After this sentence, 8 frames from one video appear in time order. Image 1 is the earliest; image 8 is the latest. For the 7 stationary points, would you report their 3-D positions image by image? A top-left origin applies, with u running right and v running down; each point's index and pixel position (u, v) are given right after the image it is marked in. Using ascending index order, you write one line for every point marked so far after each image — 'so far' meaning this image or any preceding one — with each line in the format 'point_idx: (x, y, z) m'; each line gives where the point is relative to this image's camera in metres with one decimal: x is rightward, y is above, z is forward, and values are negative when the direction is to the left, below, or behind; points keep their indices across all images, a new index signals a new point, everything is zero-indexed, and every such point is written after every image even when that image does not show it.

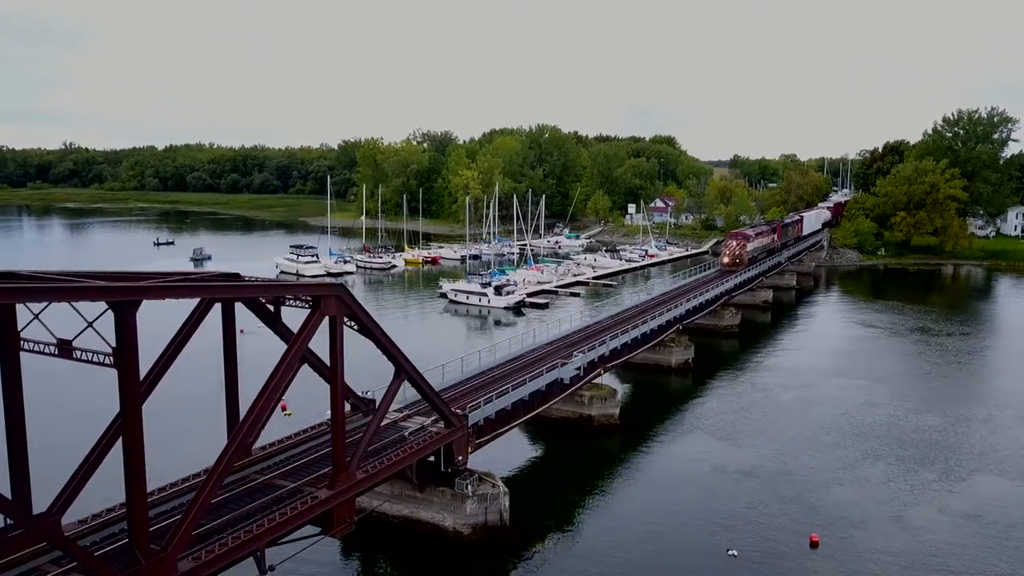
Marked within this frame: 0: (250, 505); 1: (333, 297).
0: (-5.8, -4.8, +17.8) m
1: (-4.1, -0.2, +18.1) m
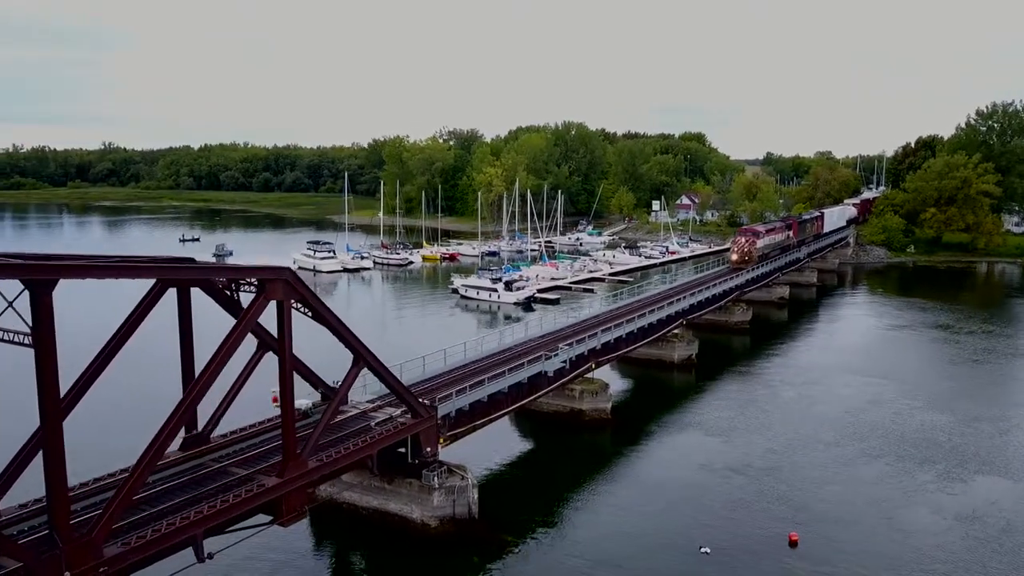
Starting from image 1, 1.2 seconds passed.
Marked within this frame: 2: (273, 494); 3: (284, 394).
0: (-6.9, -4.5, +17.6) m
1: (-5.2, +0.1, +17.8) m
2: (-5.3, -4.6, +17.9) m
3: (-5.1, -2.4, +18.2) m
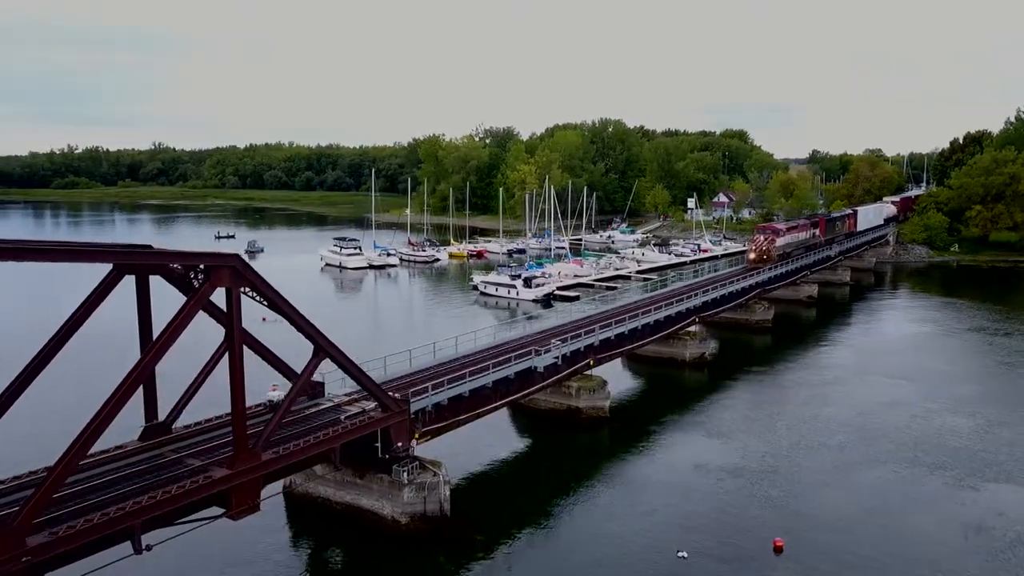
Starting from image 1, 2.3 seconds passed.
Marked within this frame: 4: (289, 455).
0: (-8.0, -4.2, +17.3) m
1: (-6.2, +0.4, +17.4) m
2: (-6.3, -4.3, +17.5) m
3: (-6.1, -2.1, +17.8) m
4: (-5.2, -3.9, +18.8) m
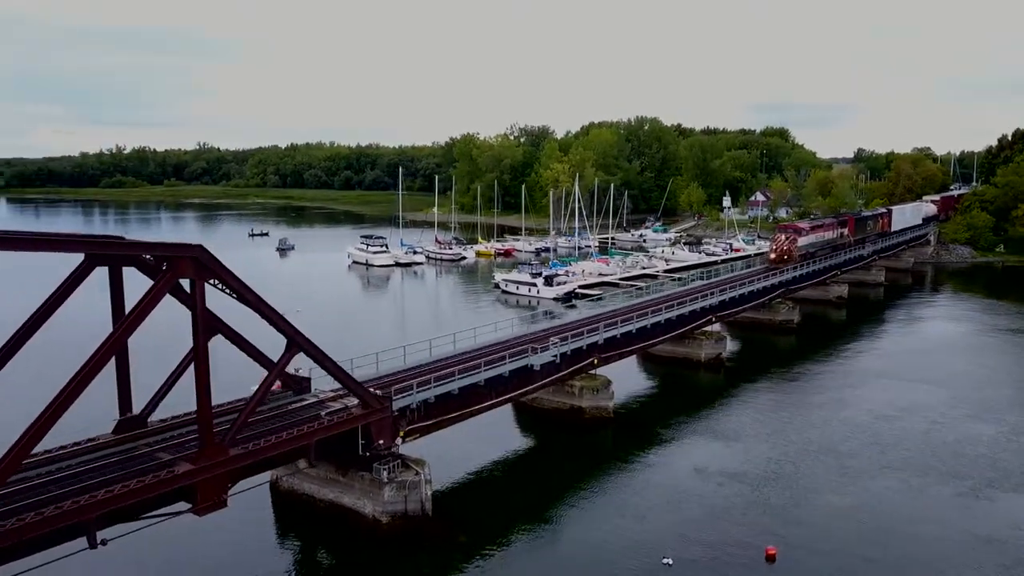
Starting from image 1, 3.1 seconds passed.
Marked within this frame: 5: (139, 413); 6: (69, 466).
0: (-8.7, -4.0, +17.1) m
1: (-6.9, +0.6, +17.1) m
2: (-7.0, -4.1, +17.2) m
3: (-6.8, -1.9, +17.5) m
4: (-5.8, -3.7, +18.5) m
5: (-9.2, -3.1, +19.9) m
6: (-9.7, -3.9, +17.7) m
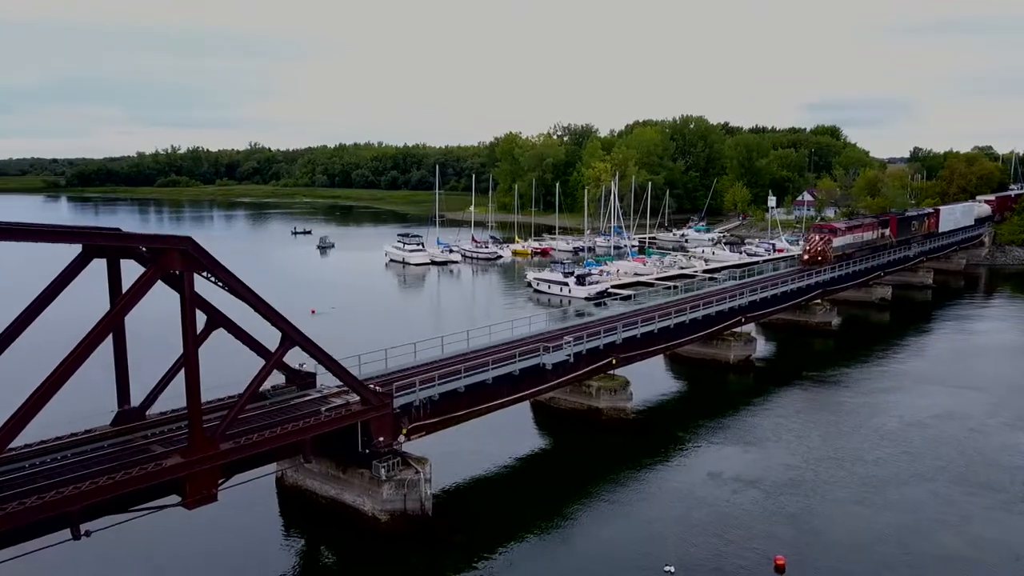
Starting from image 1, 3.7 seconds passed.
0: (-8.9, -3.8, +17.1) m
1: (-7.0, +0.8, +17.0) m
2: (-7.2, -3.9, +17.1) m
3: (-6.9, -1.8, +17.4) m
4: (-6.0, -3.6, +18.3) m
5: (-9.3, -2.9, +19.9) m
6: (-9.9, -3.7, +17.8) m
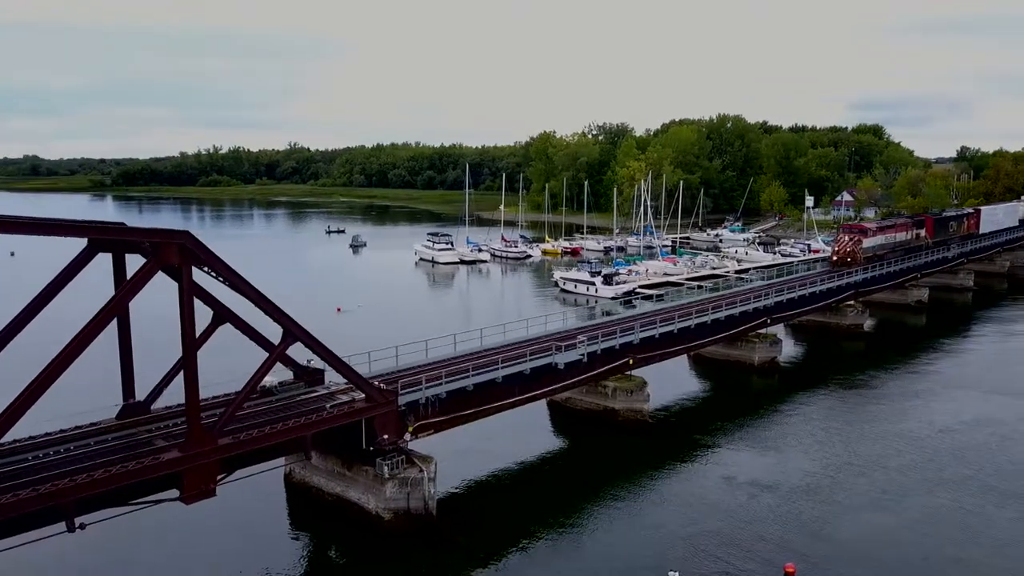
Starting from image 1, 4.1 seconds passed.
0: (-9.0, -3.7, +17.1) m
1: (-7.1, +0.9, +17.0) m
2: (-7.3, -3.8, +17.1) m
3: (-7.0, -1.6, +17.4) m
4: (-6.0, -3.5, +18.3) m
5: (-9.2, -2.8, +20.0) m
6: (-9.9, -3.6, +17.9) m
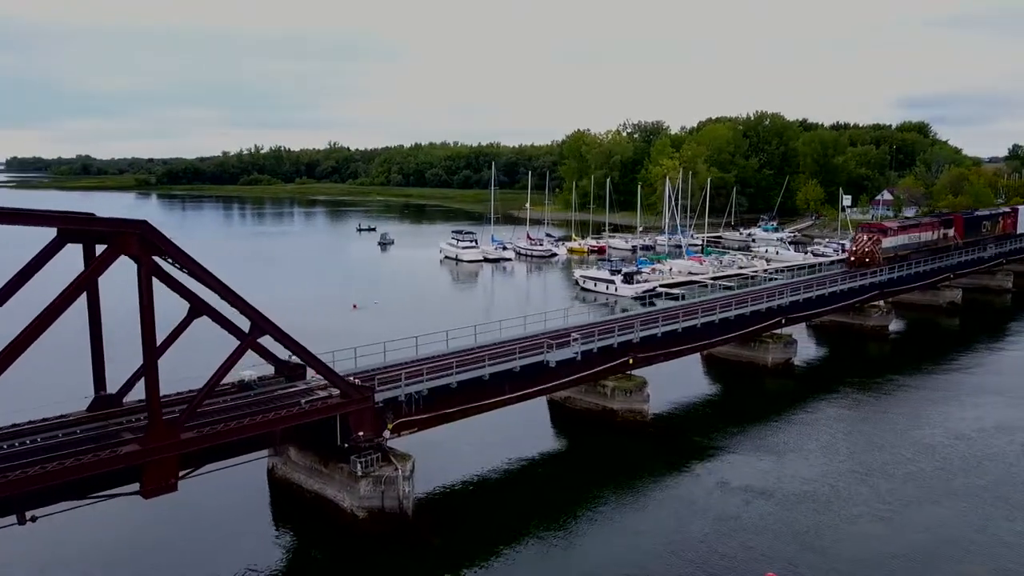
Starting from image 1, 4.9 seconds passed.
0: (-9.7, -3.5, +17.0) m
1: (-7.8, +1.1, +16.7) m
2: (-8.0, -3.6, +16.9) m
3: (-7.7, -1.4, +17.1) m
4: (-6.7, -3.3, +17.9) m
5: (-9.8, -2.6, +19.8) m
6: (-10.7, -3.4, +17.8) m
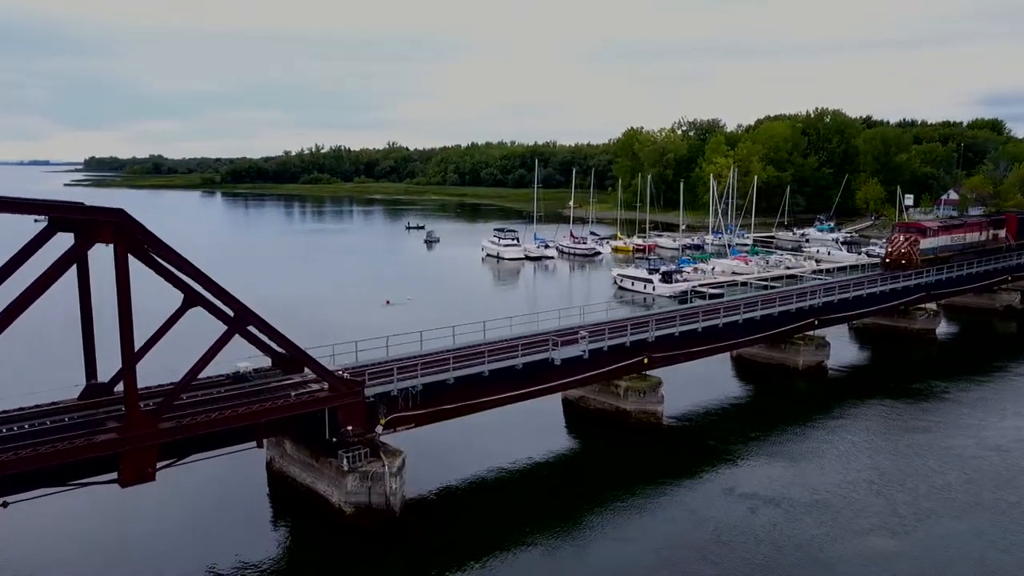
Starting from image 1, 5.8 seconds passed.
0: (-10.2, -3.2, +17.1) m
1: (-8.3, +1.3, +16.8) m
2: (-8.6, -3.4, +16.9) m
3: (-8.2, -1.2, +17.1) m
4: (-7.2, -3.1, +17.9) m
5: (-10.1, -2.3, +20.0) m
6: (-11.1, -3.1, +18.0) m
